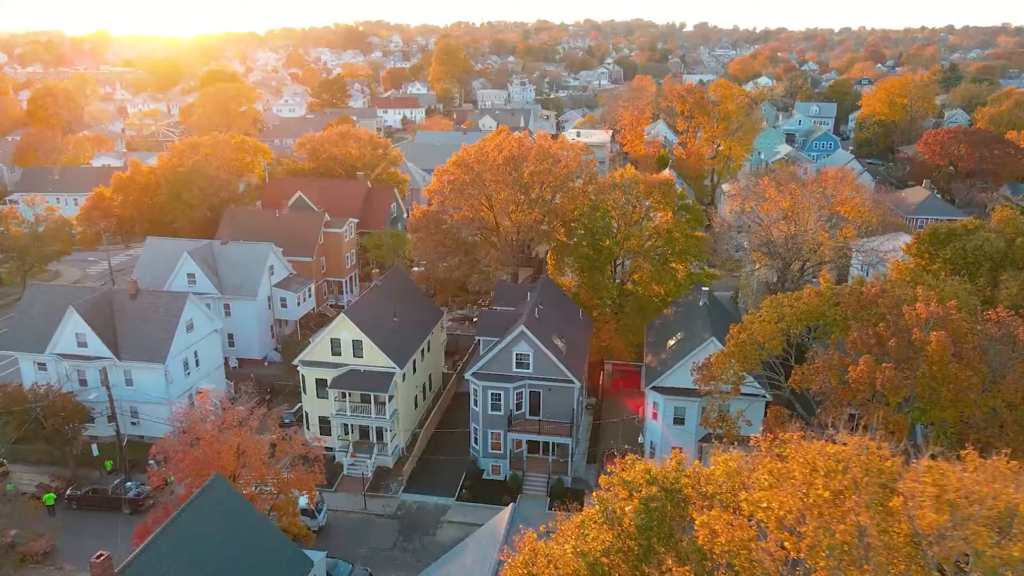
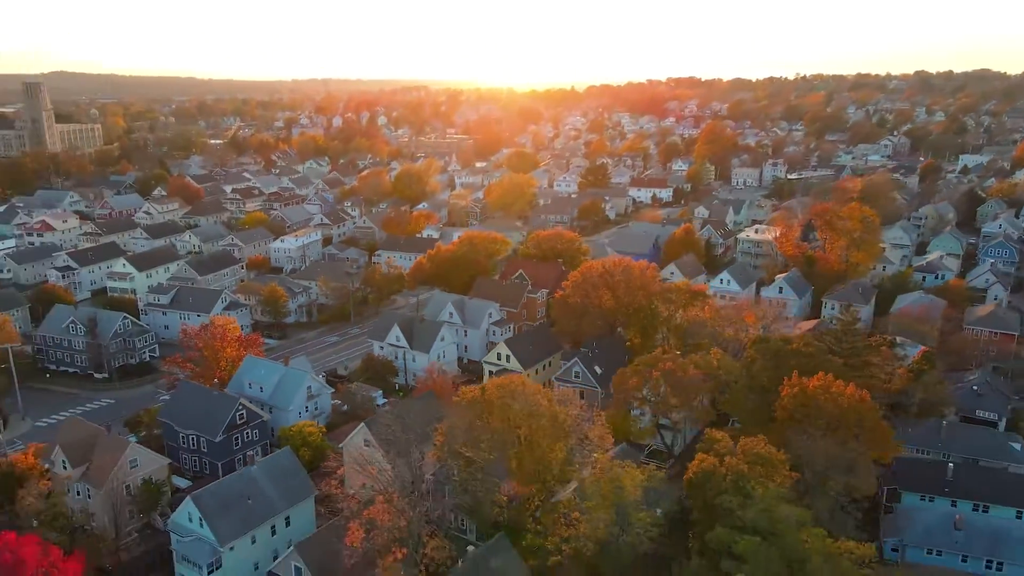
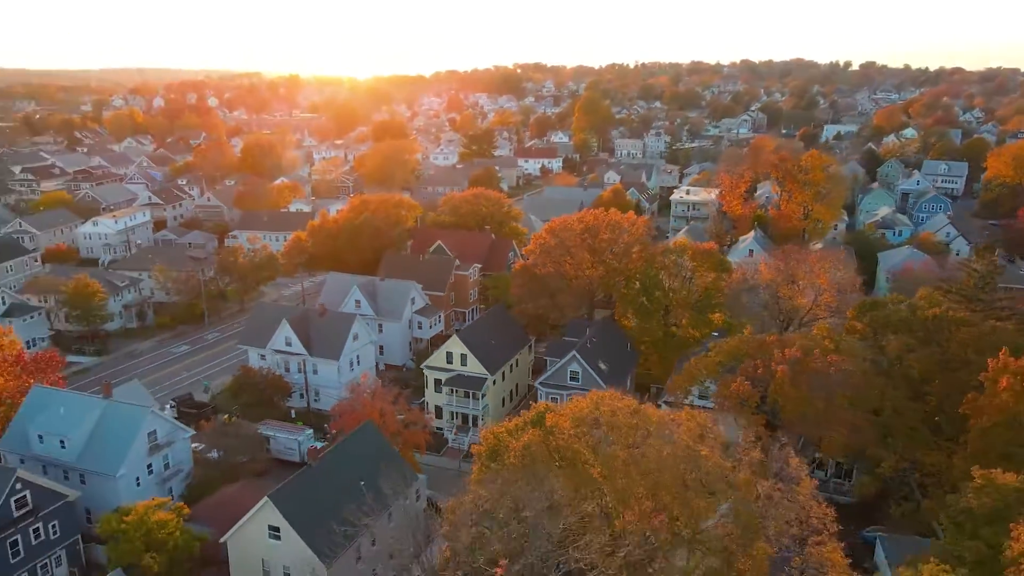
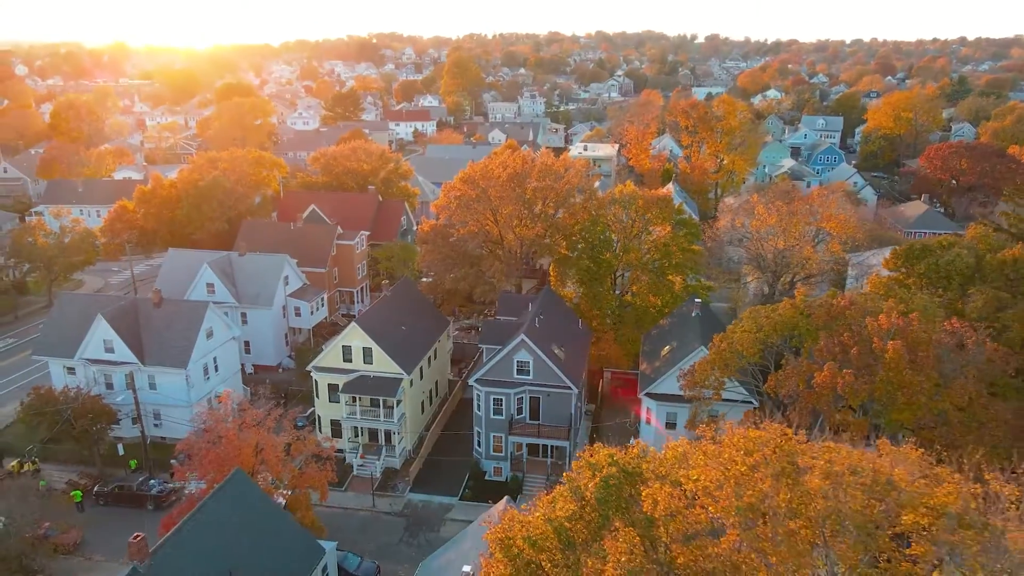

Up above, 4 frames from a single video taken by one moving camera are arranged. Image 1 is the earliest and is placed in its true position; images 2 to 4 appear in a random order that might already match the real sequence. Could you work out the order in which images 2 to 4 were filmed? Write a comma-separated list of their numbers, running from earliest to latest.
4, 3, 2
